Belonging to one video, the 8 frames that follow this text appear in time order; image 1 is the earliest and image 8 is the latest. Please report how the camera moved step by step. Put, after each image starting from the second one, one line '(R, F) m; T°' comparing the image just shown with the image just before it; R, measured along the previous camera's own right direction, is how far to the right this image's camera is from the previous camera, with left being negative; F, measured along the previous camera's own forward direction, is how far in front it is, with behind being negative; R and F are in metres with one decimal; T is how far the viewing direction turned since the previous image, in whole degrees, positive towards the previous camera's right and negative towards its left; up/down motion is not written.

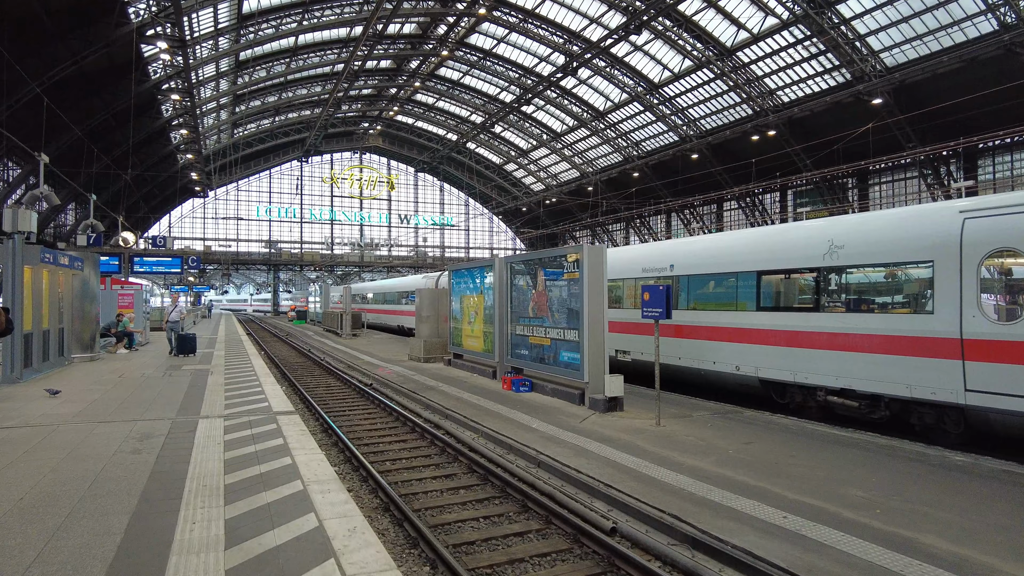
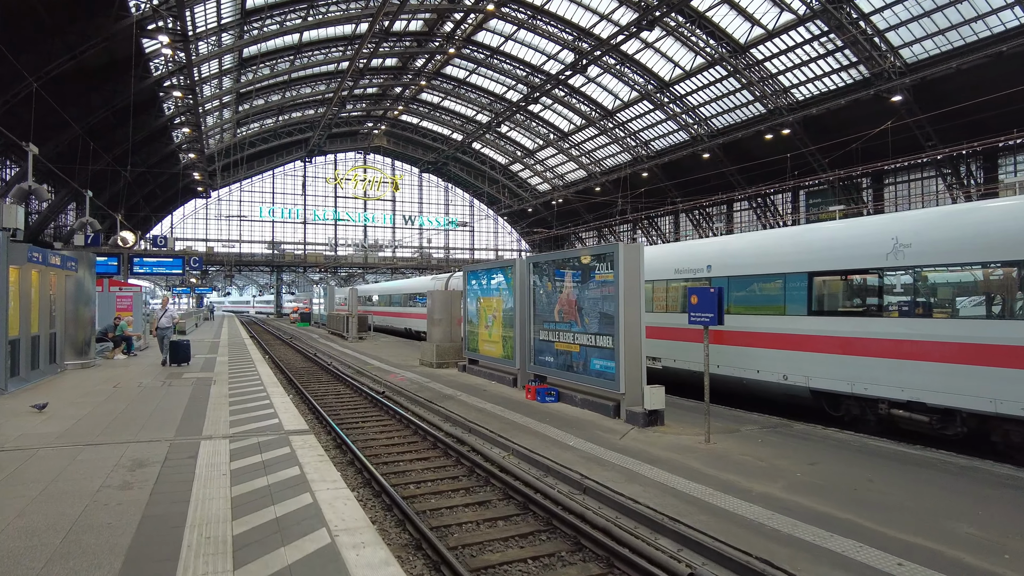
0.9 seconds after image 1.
(-0.4, +0.9) m; 0°
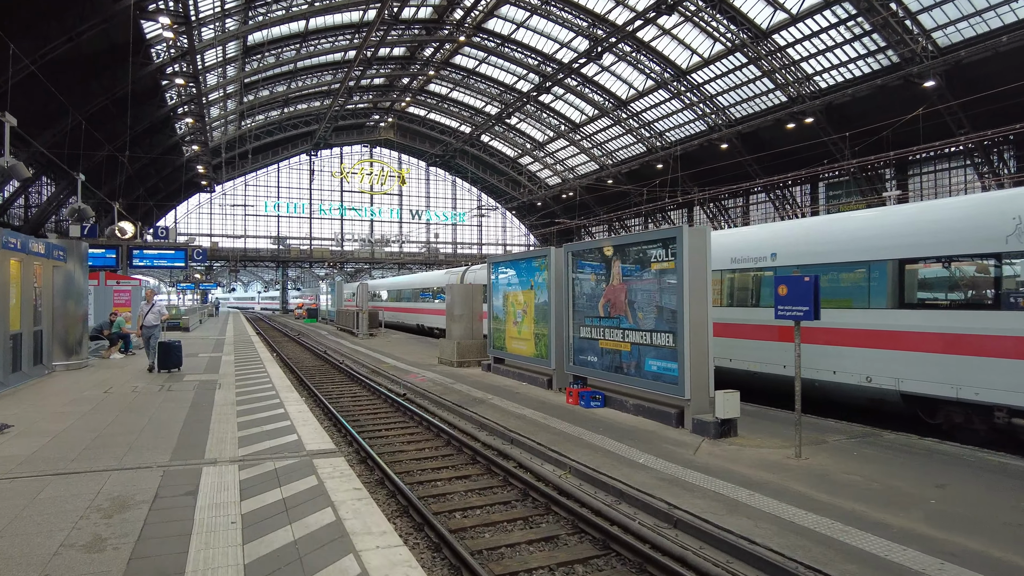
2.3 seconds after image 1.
(-0.6, +1.3) m; 0°
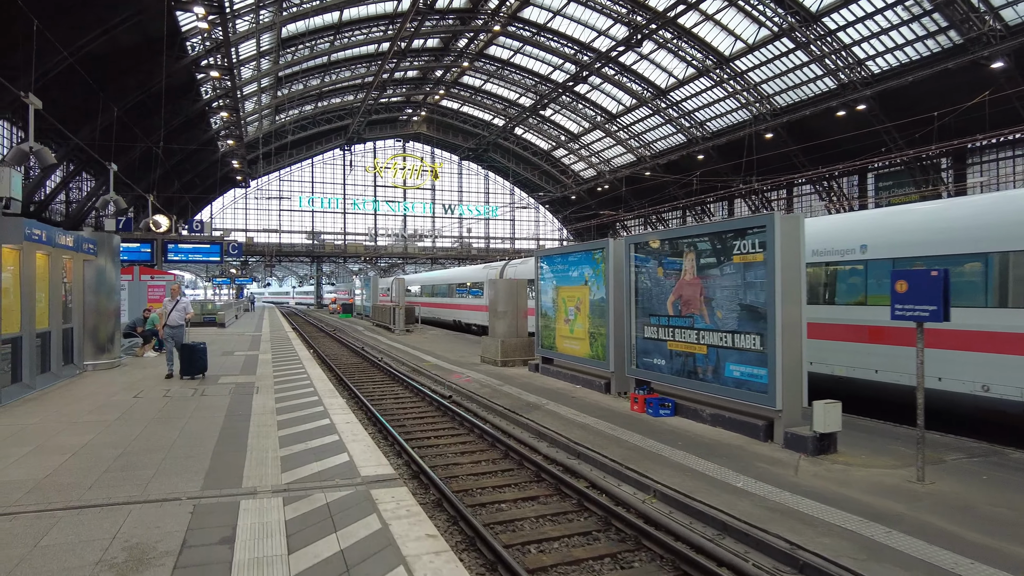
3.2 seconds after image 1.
(-0.4, +0.9) m; -3°
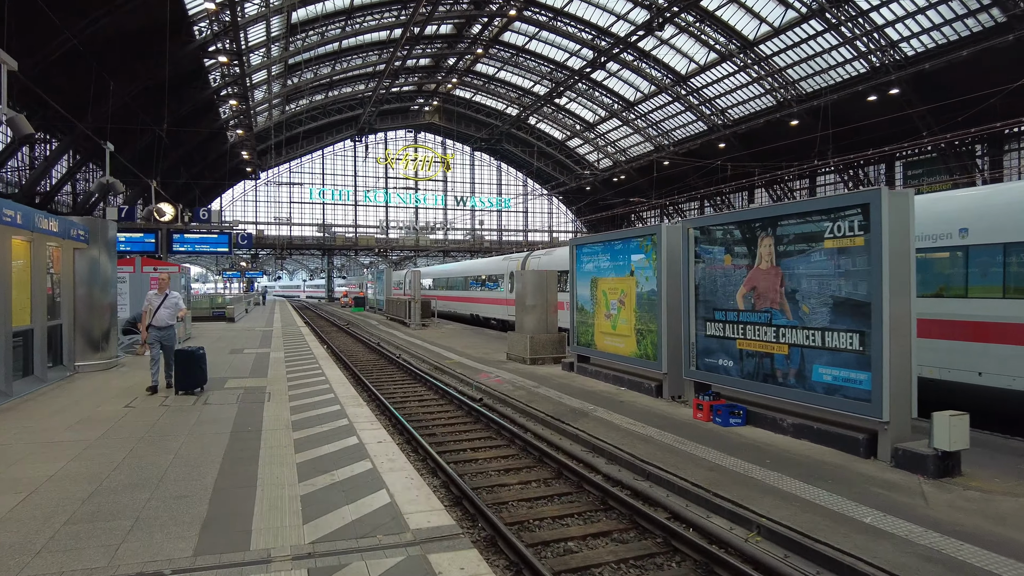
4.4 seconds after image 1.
(-0.5, +1.2) m; -1°
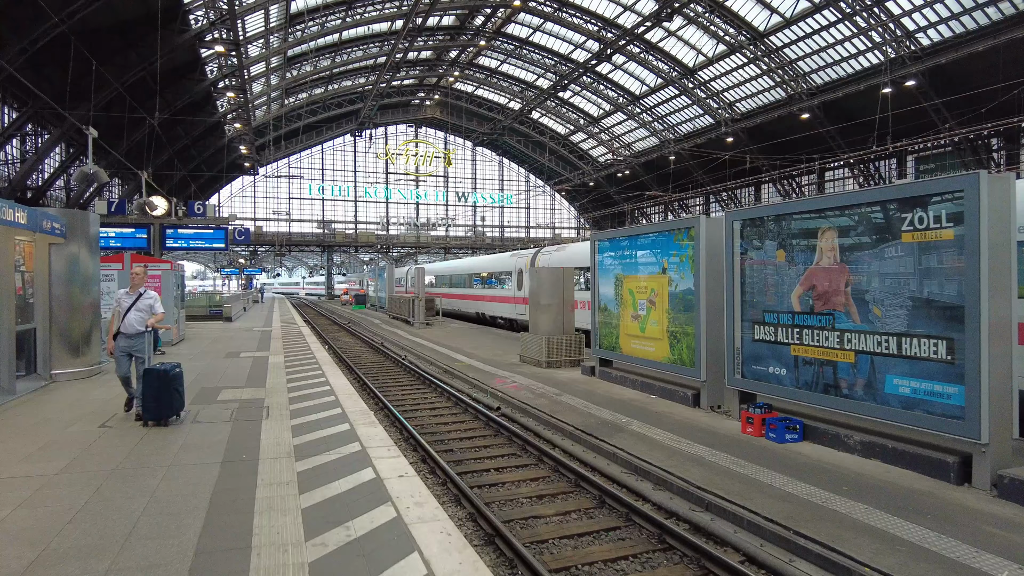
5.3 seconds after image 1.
(-0.3, +0.9) m; 0°
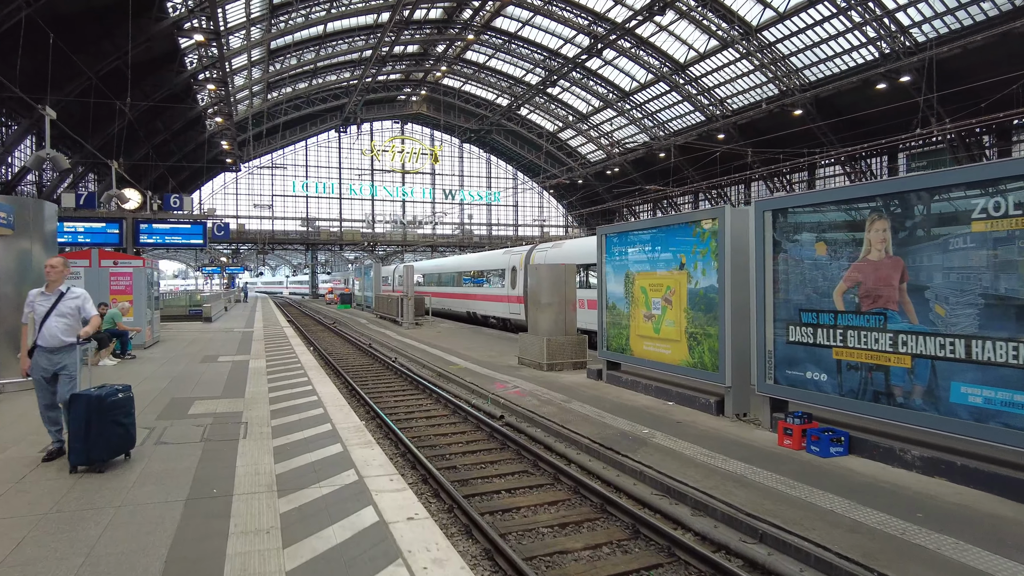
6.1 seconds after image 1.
(-0.3, +0.9) m; +1°
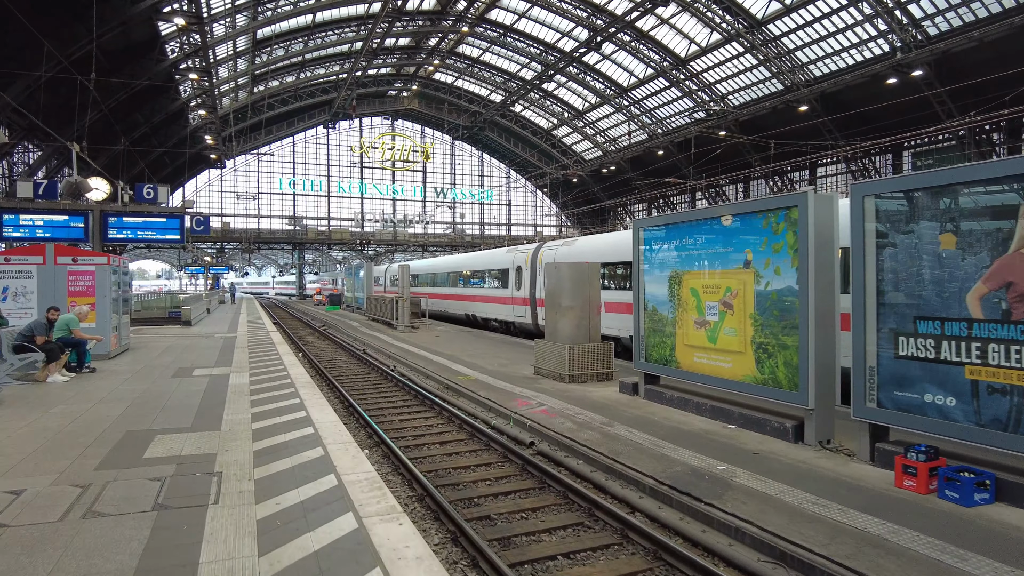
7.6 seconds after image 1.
(-0.5, +1.5) m; +1°
